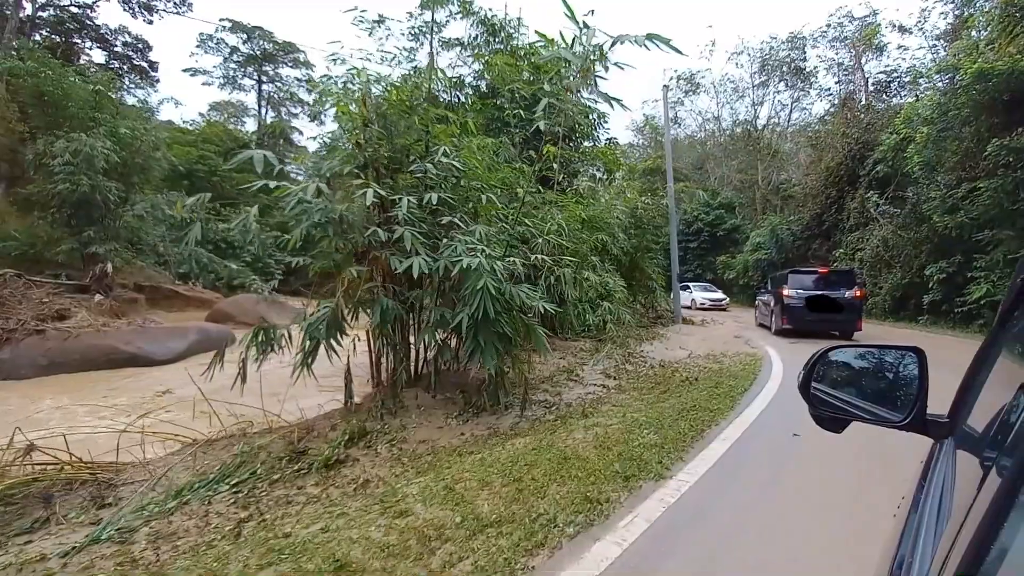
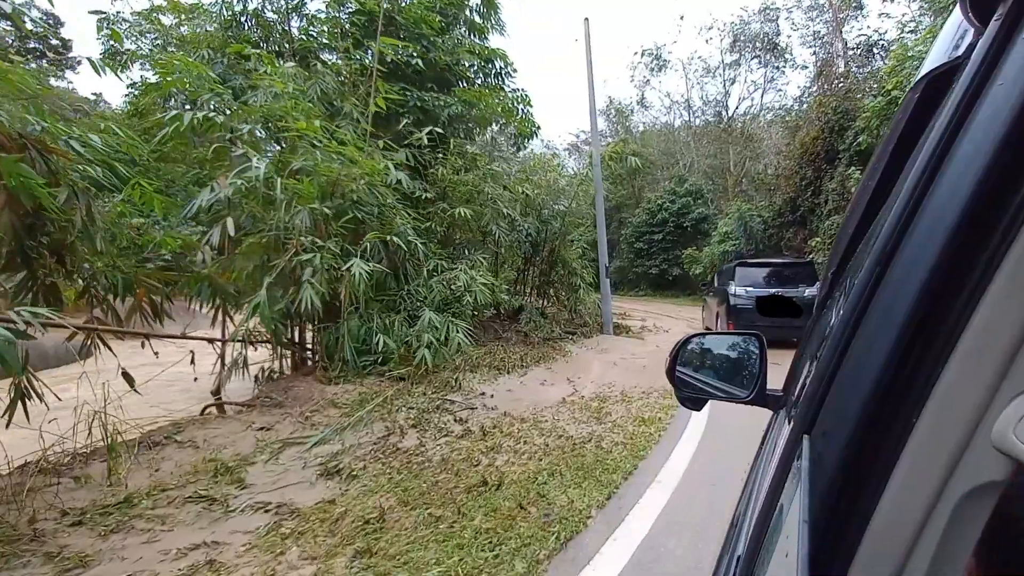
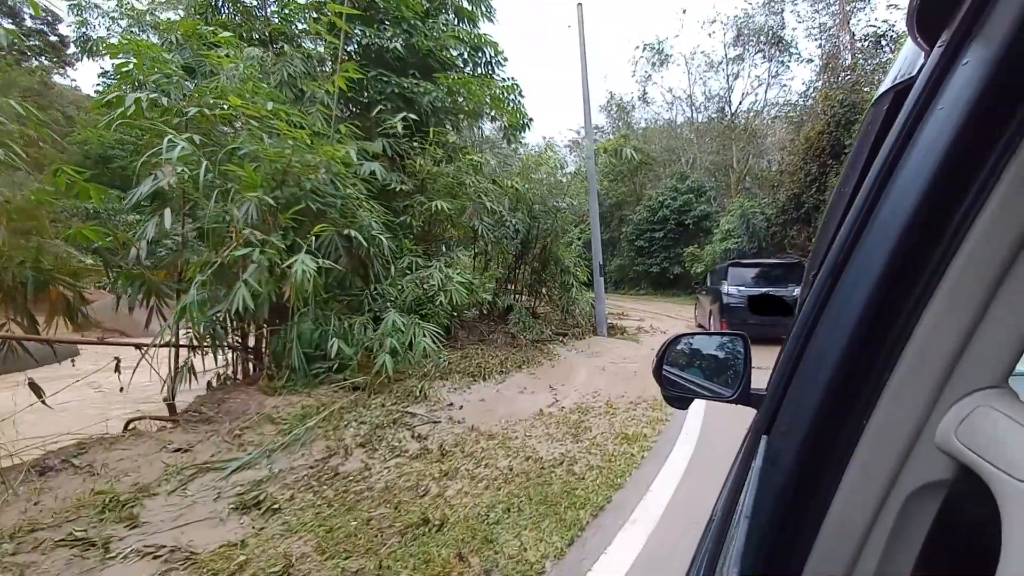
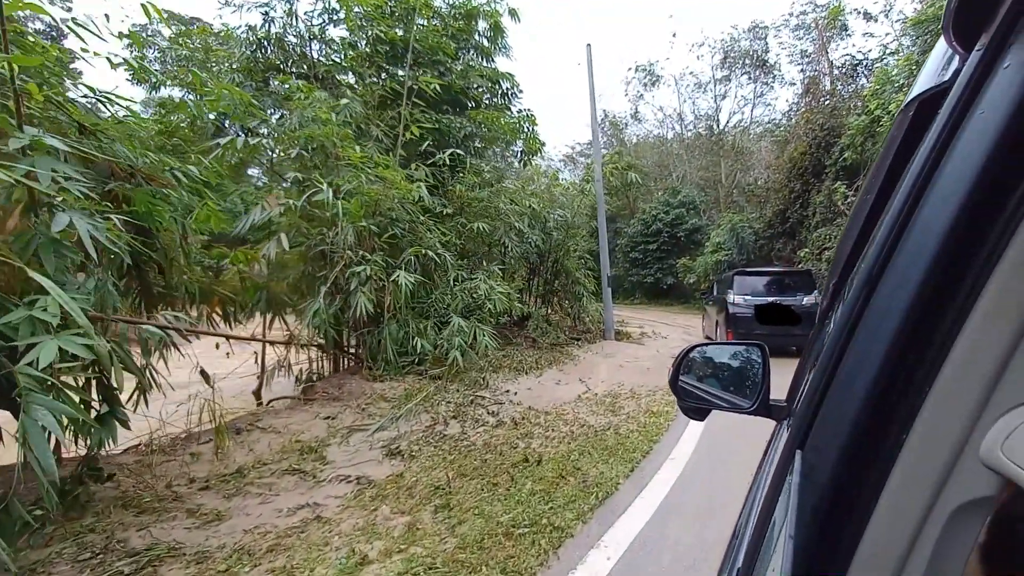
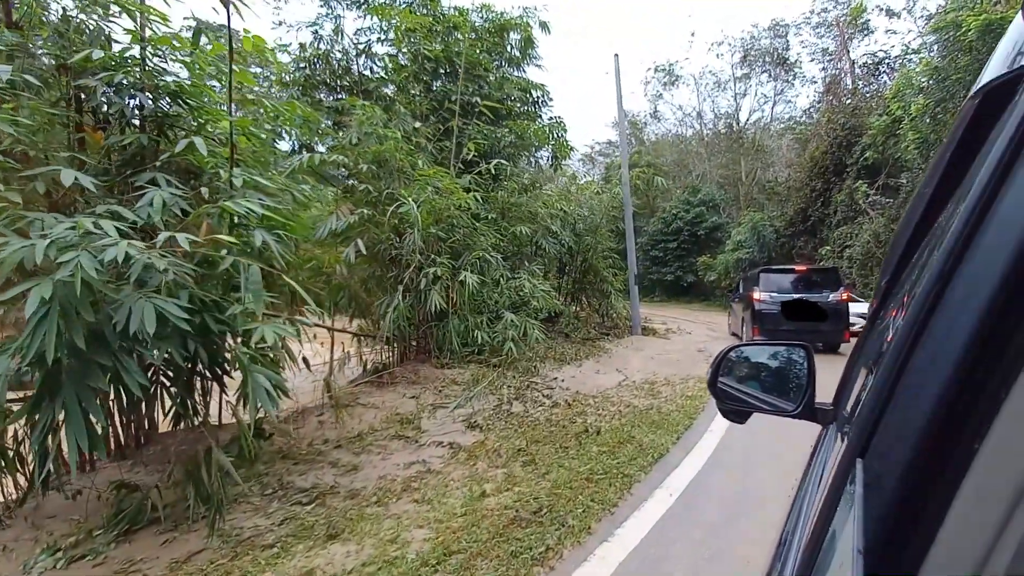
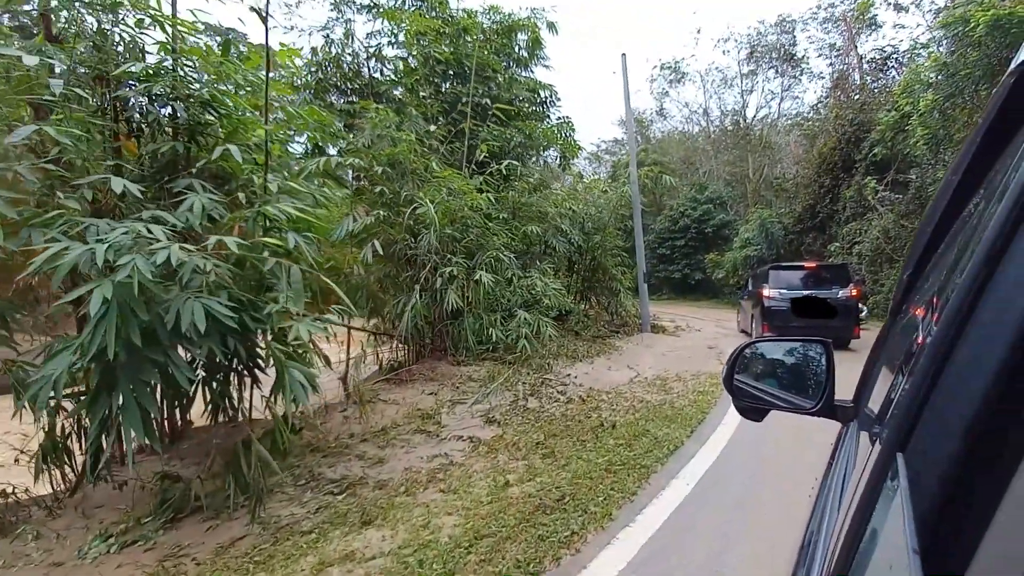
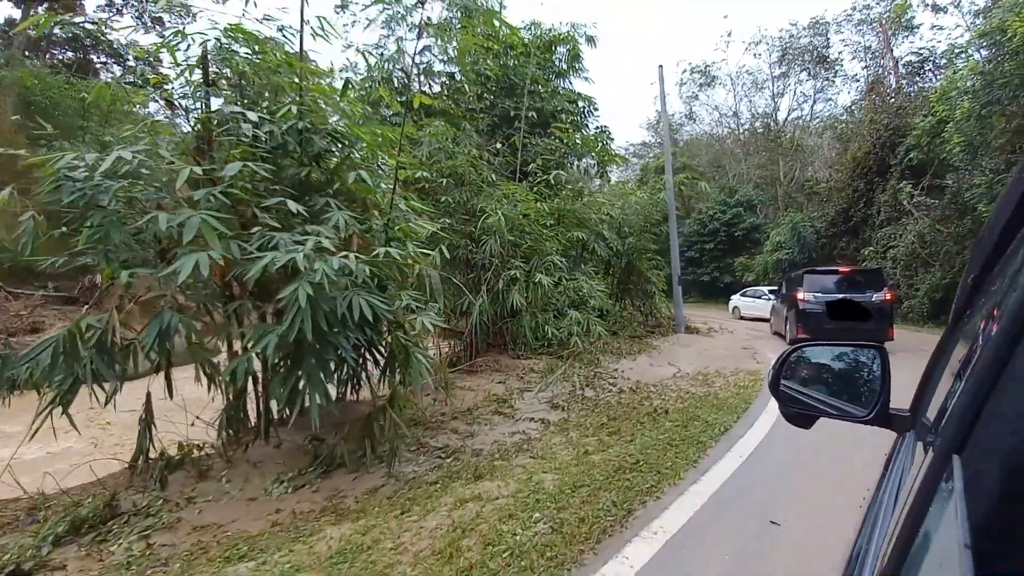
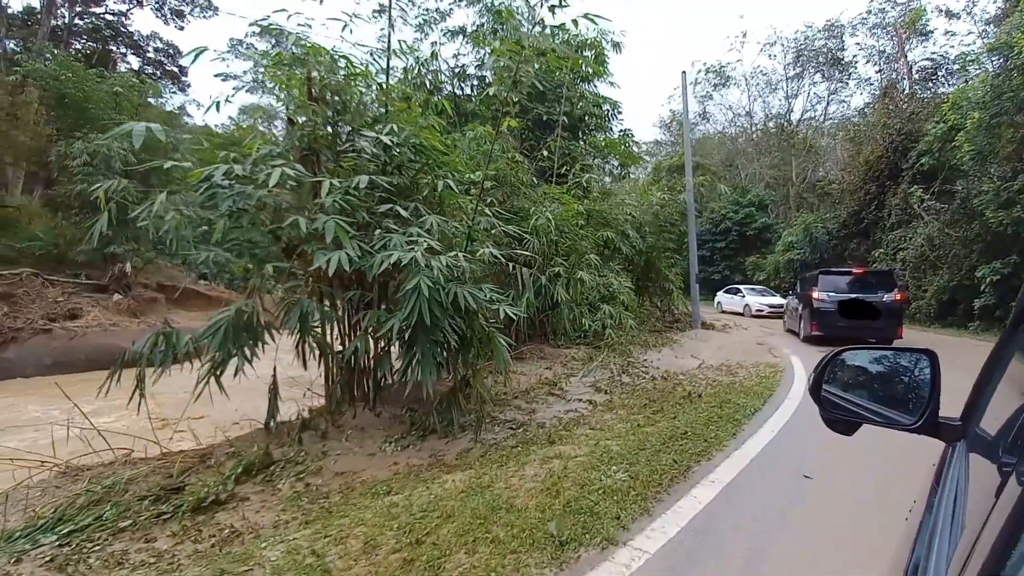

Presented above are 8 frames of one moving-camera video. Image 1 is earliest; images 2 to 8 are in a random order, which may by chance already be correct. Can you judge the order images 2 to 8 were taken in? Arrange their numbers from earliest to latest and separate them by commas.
8, 7, 6, 5, 4, 2, 3
